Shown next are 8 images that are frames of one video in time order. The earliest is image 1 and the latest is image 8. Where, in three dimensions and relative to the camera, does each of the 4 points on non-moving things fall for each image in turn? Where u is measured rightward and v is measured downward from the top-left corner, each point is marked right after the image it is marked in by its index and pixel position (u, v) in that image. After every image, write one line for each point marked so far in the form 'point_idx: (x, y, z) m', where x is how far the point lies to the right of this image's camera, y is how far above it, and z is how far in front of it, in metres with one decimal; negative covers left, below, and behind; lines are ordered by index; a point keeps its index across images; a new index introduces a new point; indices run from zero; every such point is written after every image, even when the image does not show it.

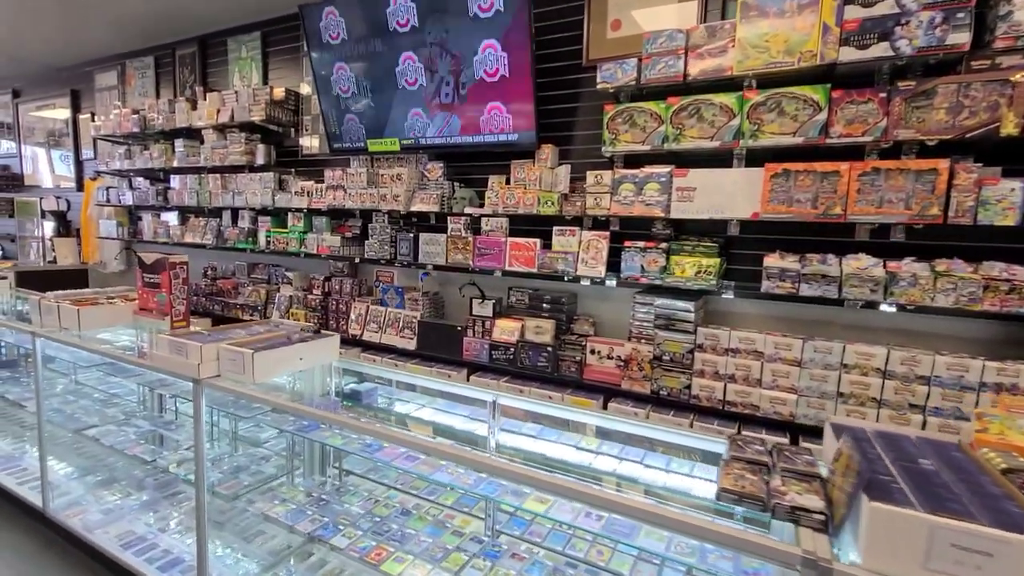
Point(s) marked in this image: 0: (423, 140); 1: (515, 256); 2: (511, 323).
0: (-0.5, +0.9, +2.9) m
1: (0.0, +0.2, +2.6) m
2: (0.0, -0.2, +2.7) m
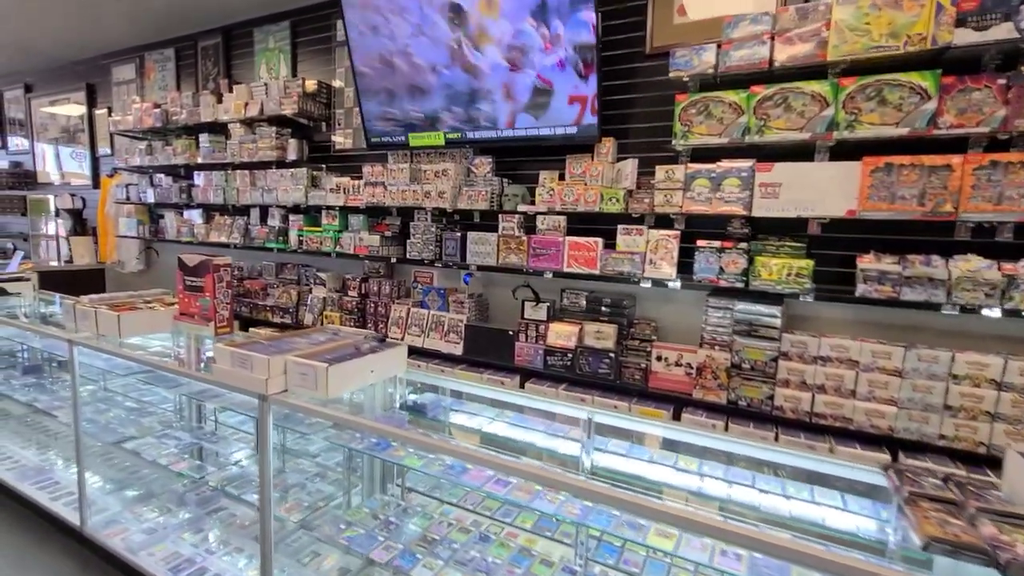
0: (-0.2, +0.9, +2.8) m
1: (+0.3, +0.2, +2.5) m
2: (+0.3, -0.2, +2.6) m
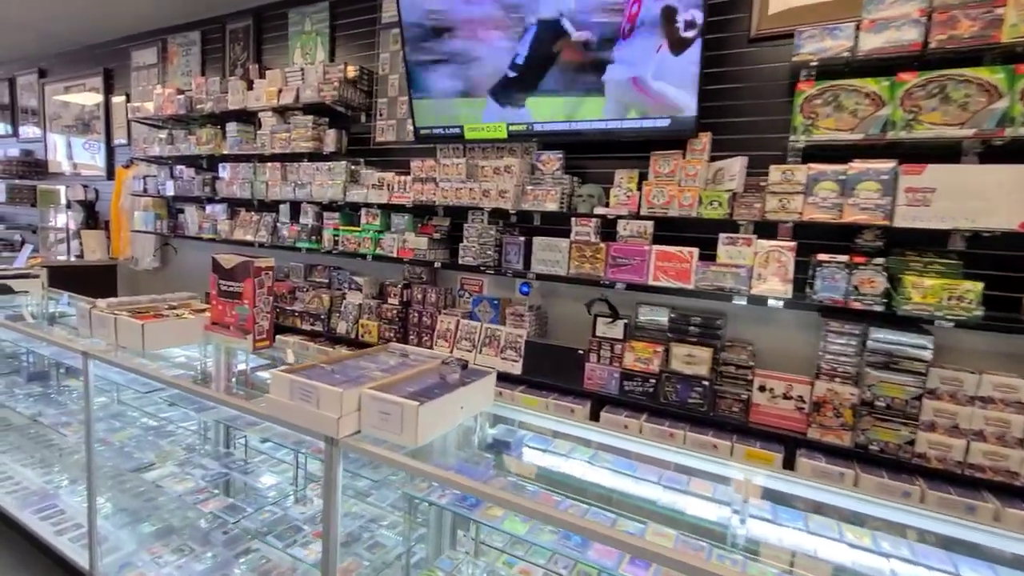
0: (+0.1, +0.8, +2.5) m
1: (+0.7, +0.1, +2.2) m
2: (+0.6, -0.3, +2.3) m
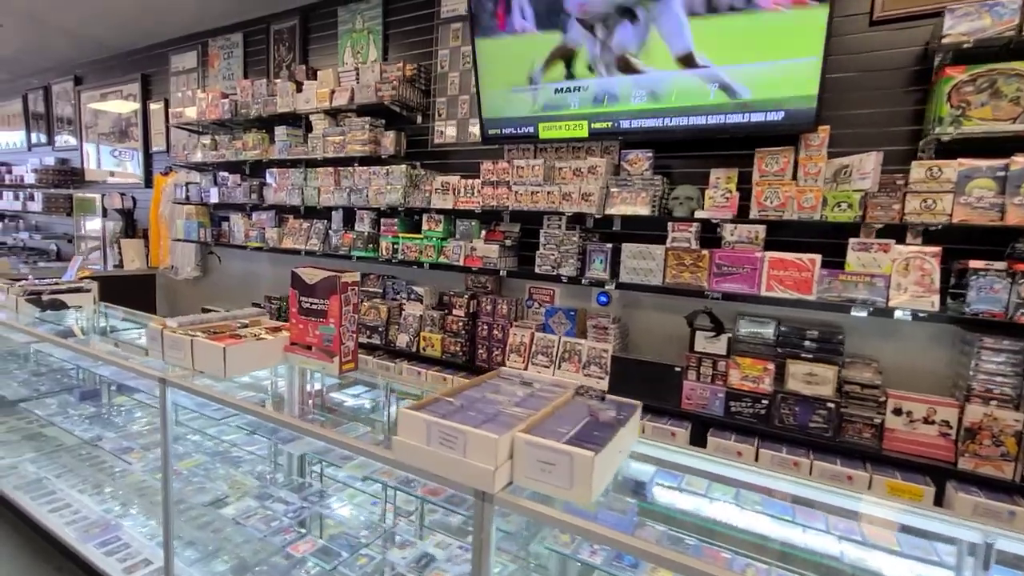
0: (+0.5, +0.8, +2.3) m
1: (+1.1, 0.0, +1.9) m
2: (+1.0, -0.3, +2.0) m
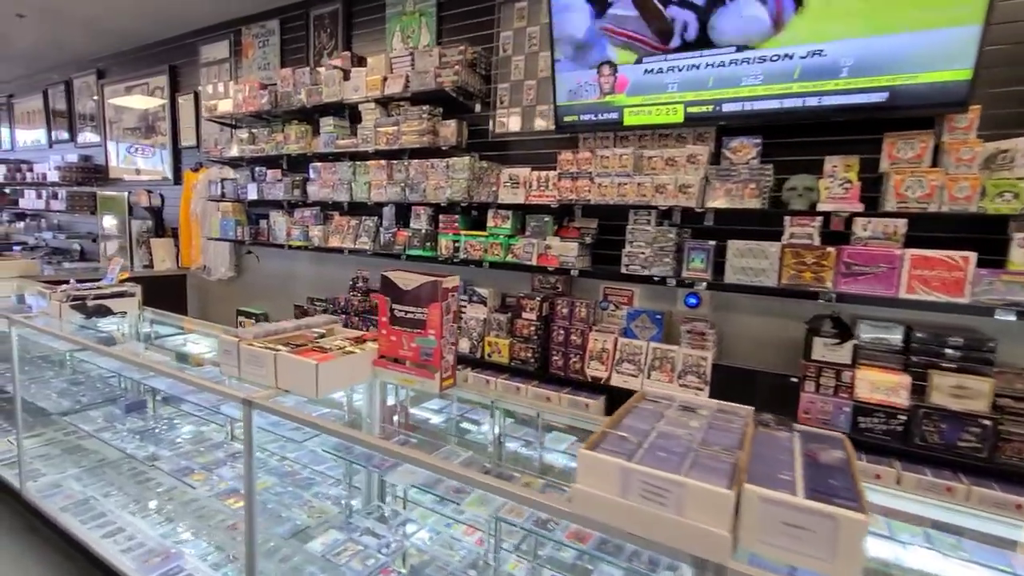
0: (+0.9, +0.8, +2.0) m
1: (+1.4, 0.0, +1.7) m
2: (+1.4, -0.3, +1.8) m
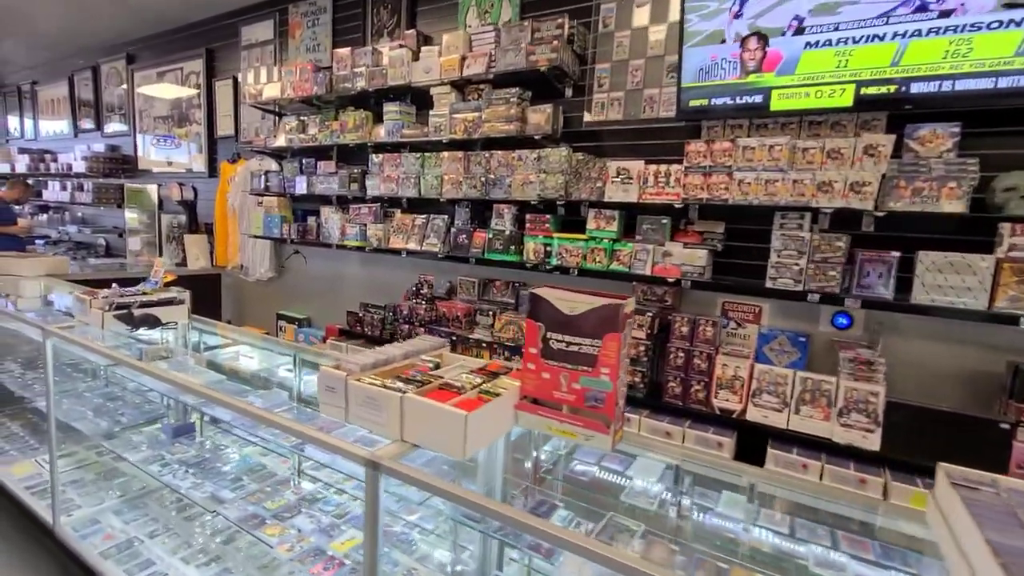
0: (+1.4, +0.7, +1.7) m
1: (+1.9, 0.0, +1.3) m
2: (+1.9, -0.4, +1.4) m
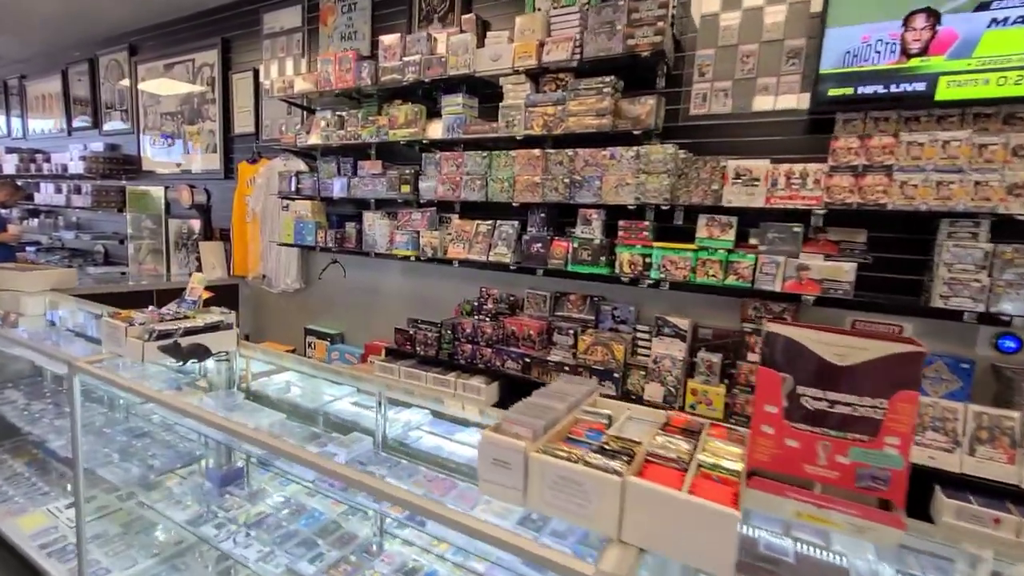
0: (+1.8, +0.6, +1.4) m
1: (+2.3, -0.1, +1.1) m
2: (+2.3, -0.5, +1.2) m
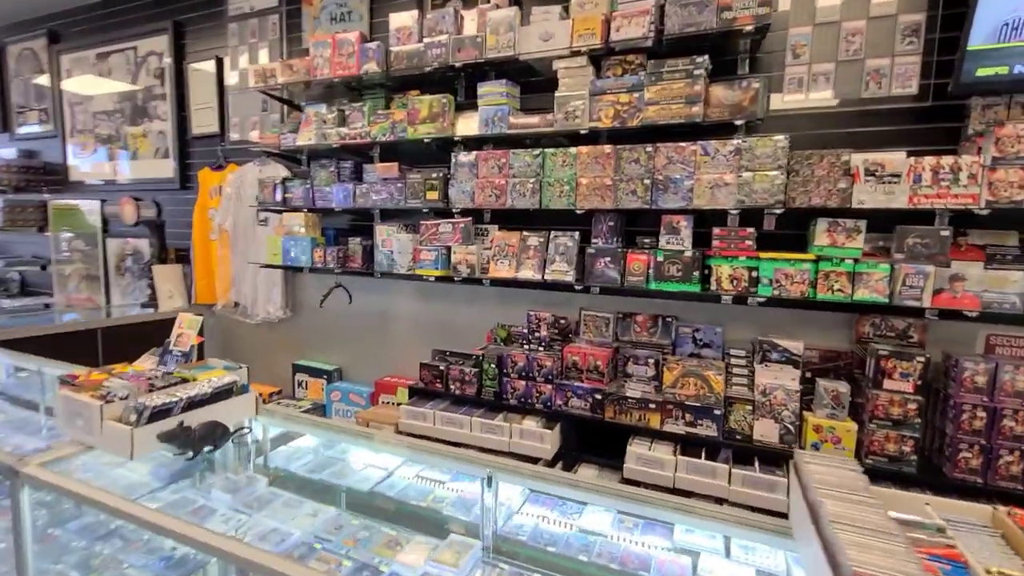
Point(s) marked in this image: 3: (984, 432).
0: (+2.1, +0.6, +1.2) m
1: (+2.7, -0.1, +0.9) m
2: (+2.7, -0.5, +1.0) m
3: (+1.5, -0.4, +1.5) m
